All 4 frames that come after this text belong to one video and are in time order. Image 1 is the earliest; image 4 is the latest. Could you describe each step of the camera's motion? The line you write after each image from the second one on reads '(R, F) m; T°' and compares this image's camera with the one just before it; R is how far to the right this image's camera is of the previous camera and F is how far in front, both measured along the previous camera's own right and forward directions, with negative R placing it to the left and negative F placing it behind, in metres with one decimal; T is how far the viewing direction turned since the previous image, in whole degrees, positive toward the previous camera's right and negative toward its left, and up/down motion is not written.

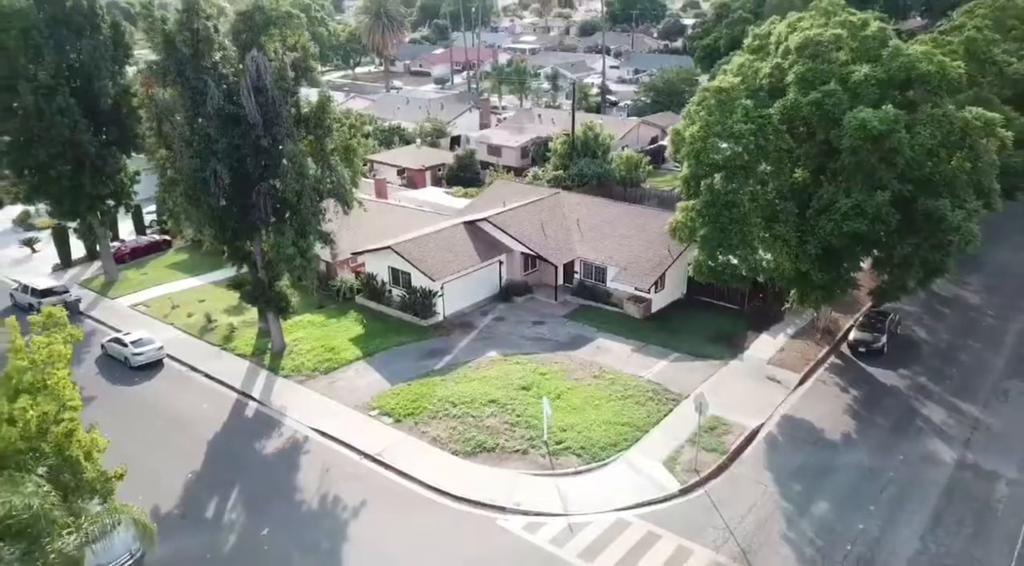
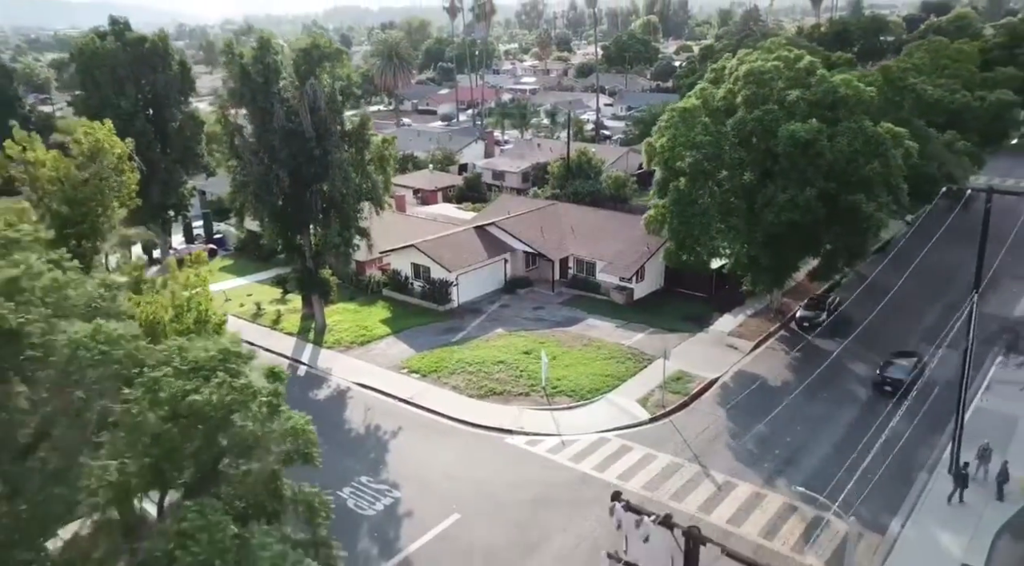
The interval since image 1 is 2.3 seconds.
(-0.1, -5.5) m; 0°
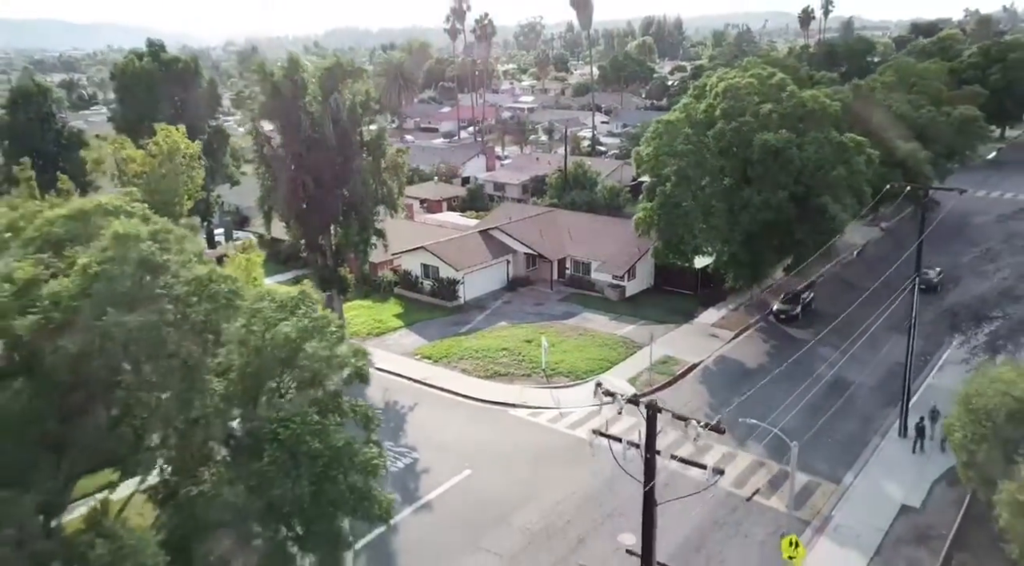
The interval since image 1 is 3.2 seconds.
(-0.2, -3.2) m; 0°
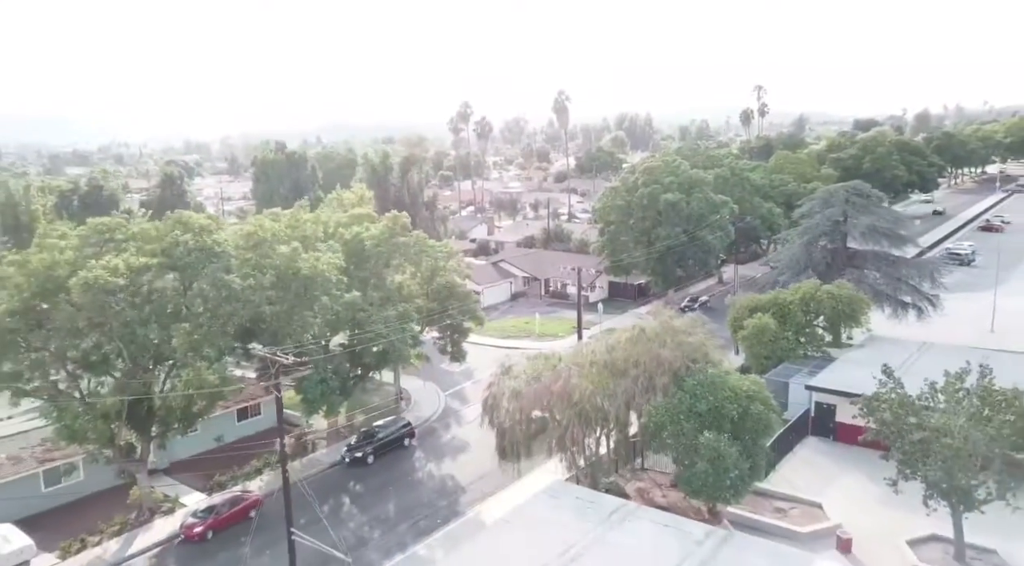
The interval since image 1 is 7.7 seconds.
(-1.4, -20.2) m; +1°
